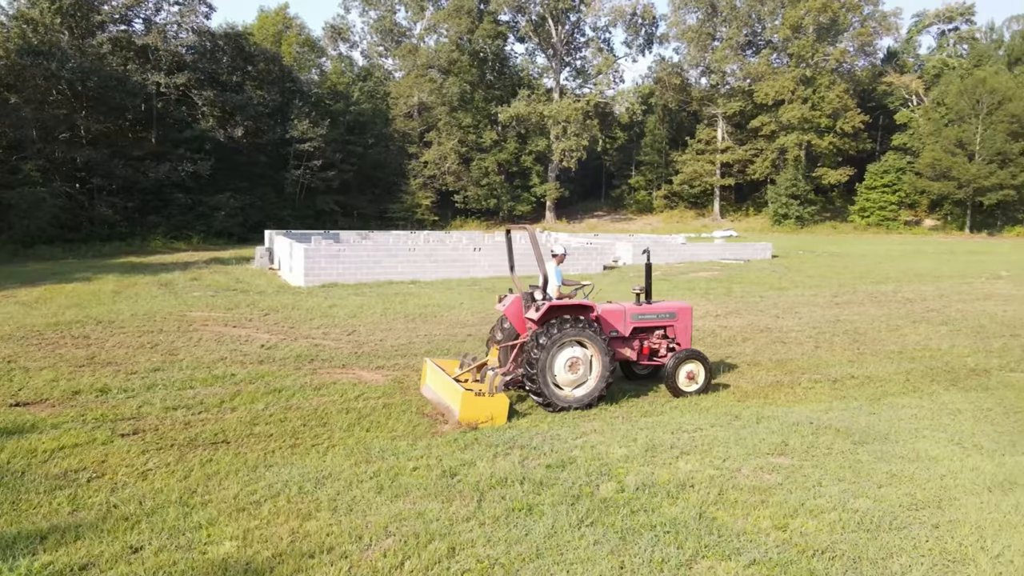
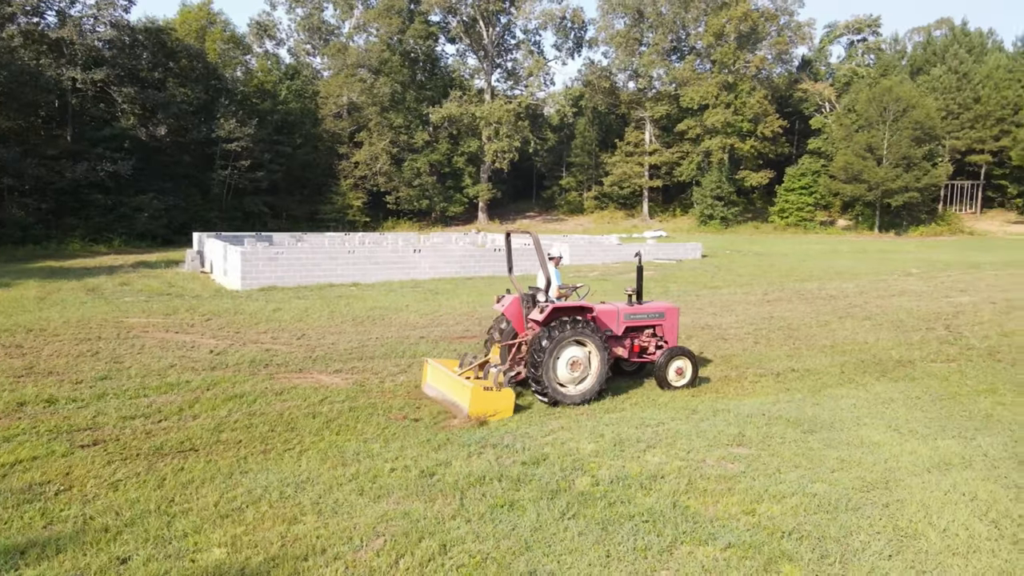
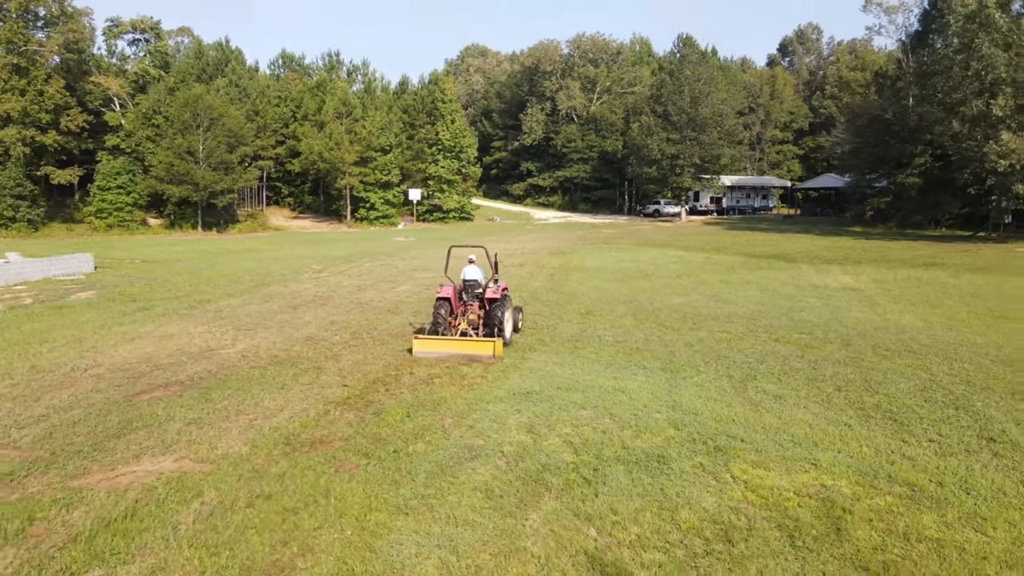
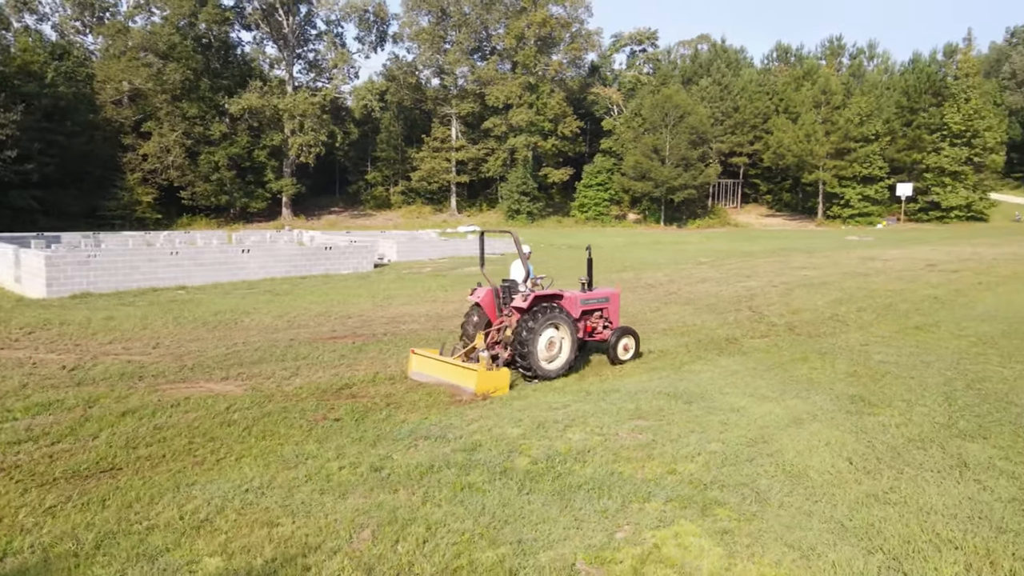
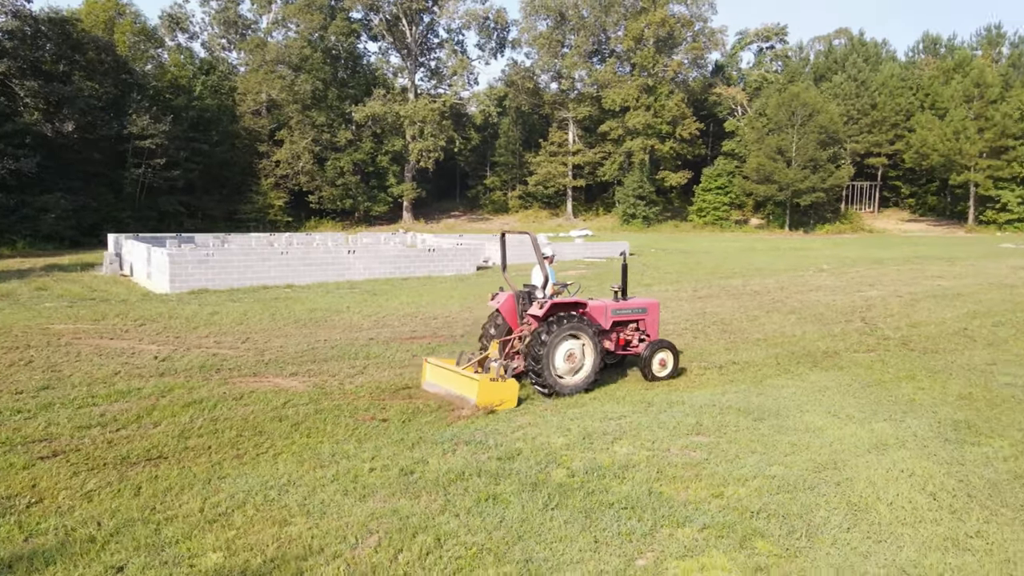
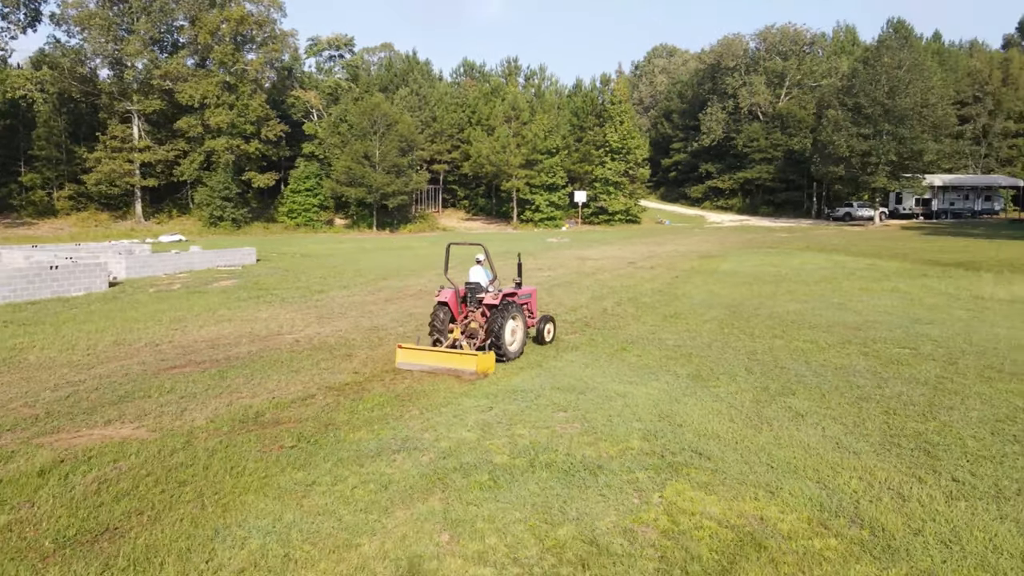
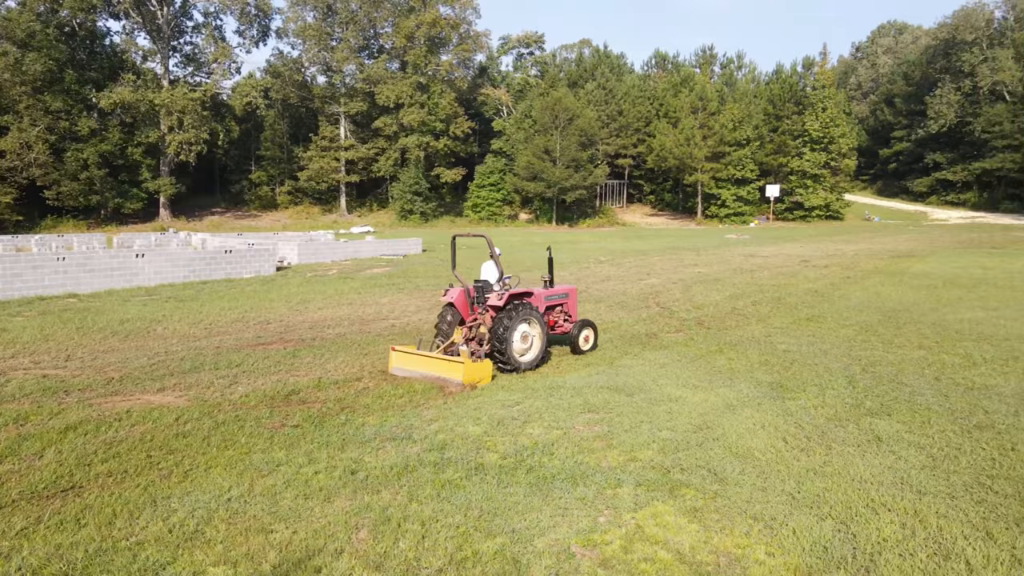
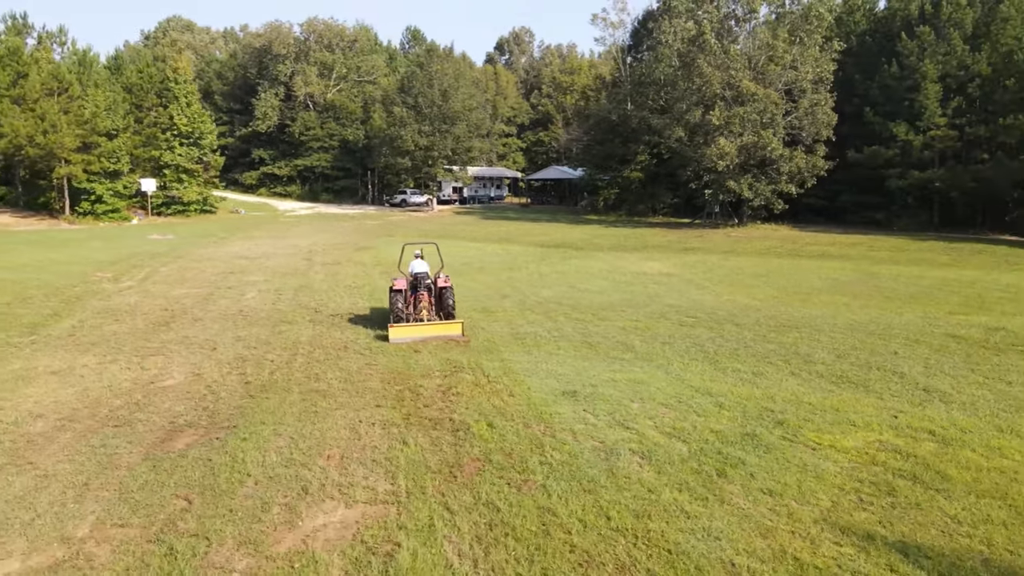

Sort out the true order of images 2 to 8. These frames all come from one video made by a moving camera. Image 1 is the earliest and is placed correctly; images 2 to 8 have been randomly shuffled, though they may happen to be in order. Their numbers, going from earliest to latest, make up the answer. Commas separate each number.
2, 5, 4, 7, 6, 3, 8
